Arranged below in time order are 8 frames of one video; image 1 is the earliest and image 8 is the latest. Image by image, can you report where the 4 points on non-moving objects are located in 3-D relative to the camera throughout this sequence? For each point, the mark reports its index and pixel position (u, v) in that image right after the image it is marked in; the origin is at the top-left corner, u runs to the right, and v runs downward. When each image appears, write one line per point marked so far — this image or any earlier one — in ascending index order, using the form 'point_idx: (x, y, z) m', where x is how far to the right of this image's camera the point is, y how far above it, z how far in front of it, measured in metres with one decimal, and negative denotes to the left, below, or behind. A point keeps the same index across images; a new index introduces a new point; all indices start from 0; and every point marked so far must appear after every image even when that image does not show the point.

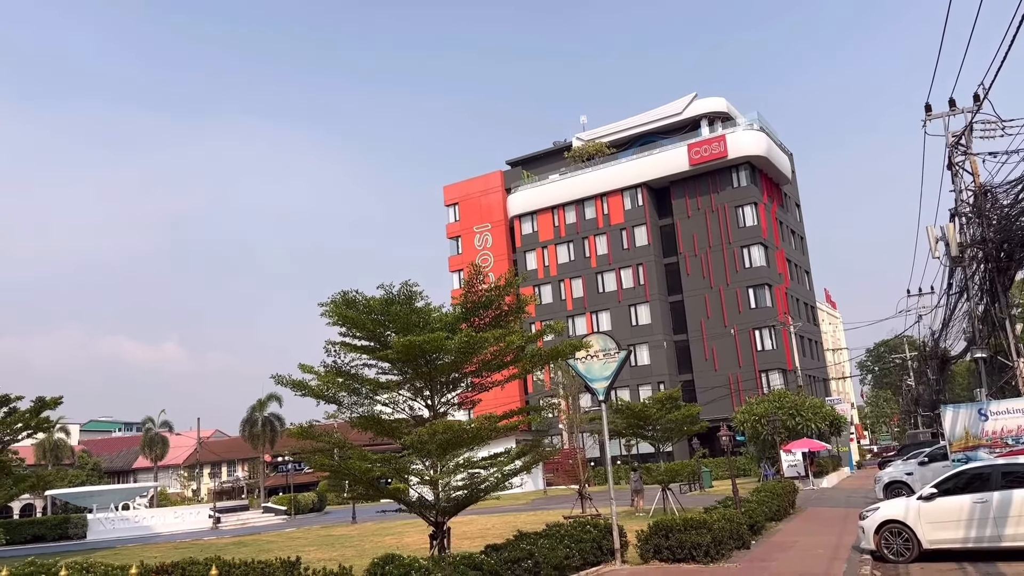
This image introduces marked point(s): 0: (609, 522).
0: (+2.0, -4.7, +14.3) m
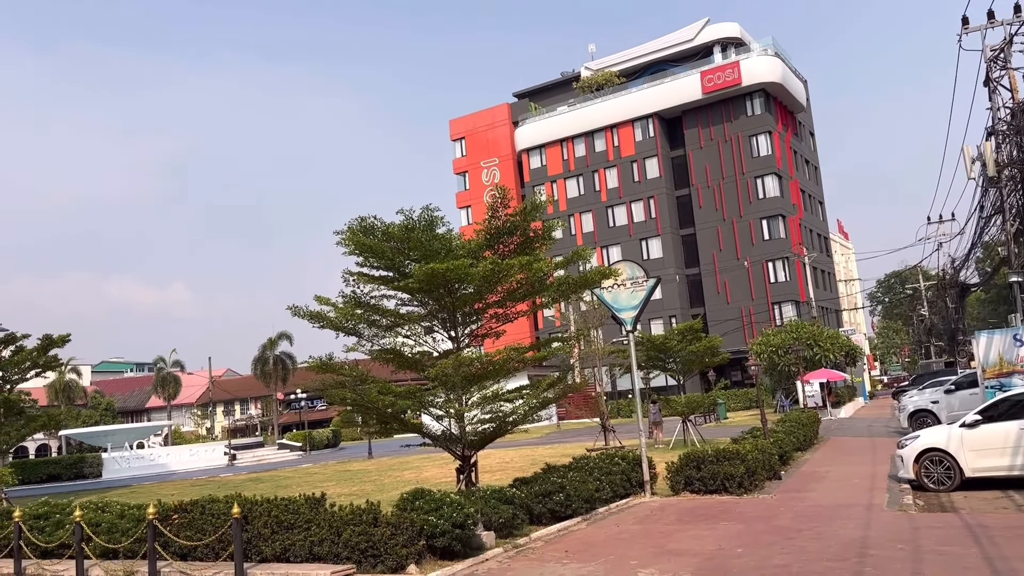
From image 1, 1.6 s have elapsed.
0: (+2.5, -3.2, +13.9) m
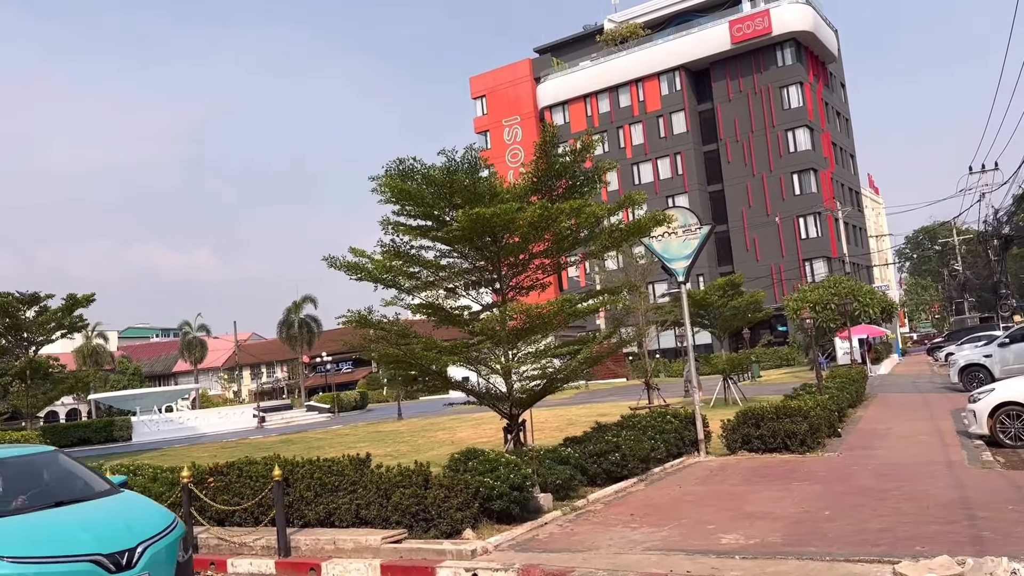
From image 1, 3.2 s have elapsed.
0: (+3.3, -2.3, +13.2) m
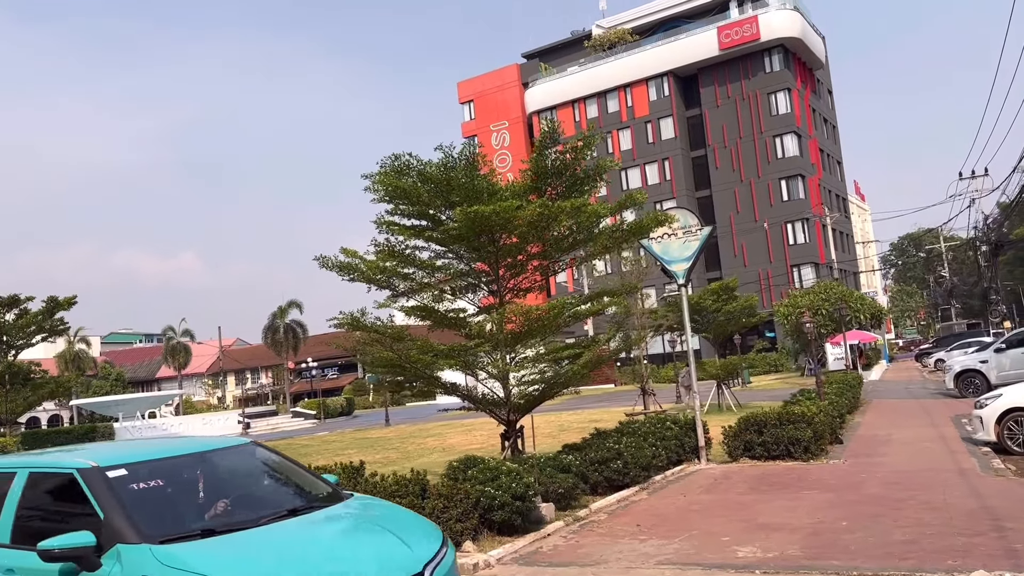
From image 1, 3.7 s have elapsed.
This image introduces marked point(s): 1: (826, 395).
0: (+3.2, -2.3, +12.9) m
1: (+6.9, -2.4, +15.7) m
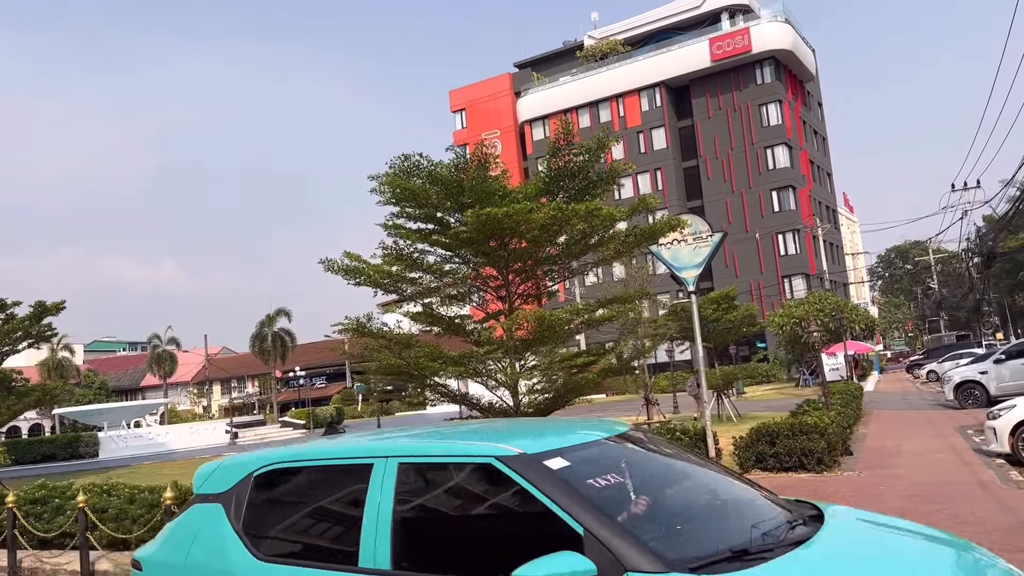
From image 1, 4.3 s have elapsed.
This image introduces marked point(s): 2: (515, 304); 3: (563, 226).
0: (+3.3, -2.5, +12.6) m
1: (+6.9, -2.5, +15.4) m
2: (+0.1, -0.3, +11.0) m
3: (+0.7, +0.9, +10.0) m
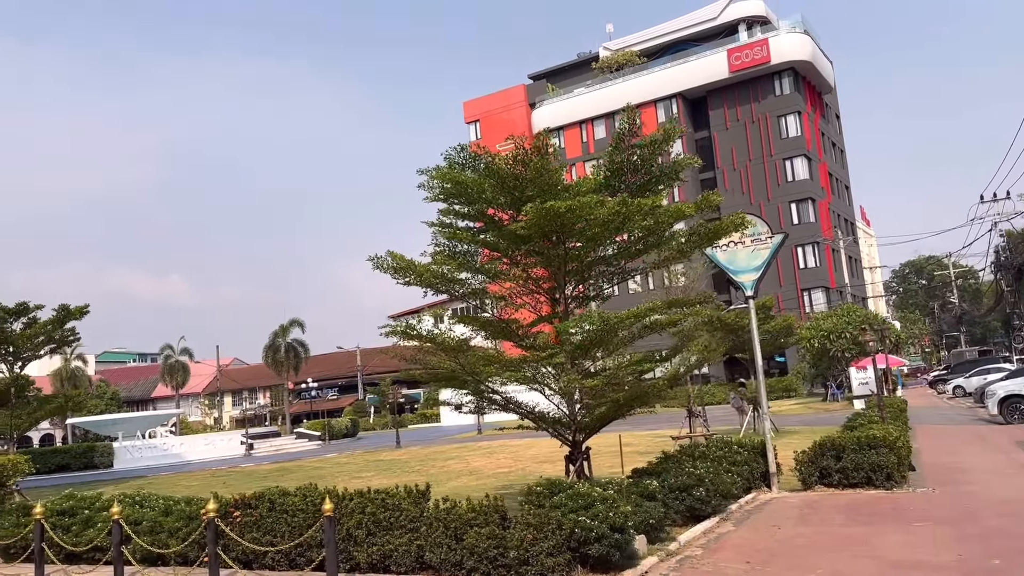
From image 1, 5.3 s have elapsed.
0: (+4.1, -2.5, +11.9) m
1: (+7.7, -2.7, +14.7) m
2: (+0.8, -0.3, +10.4) m
3: (+1.5, +0.8, +9.4) m
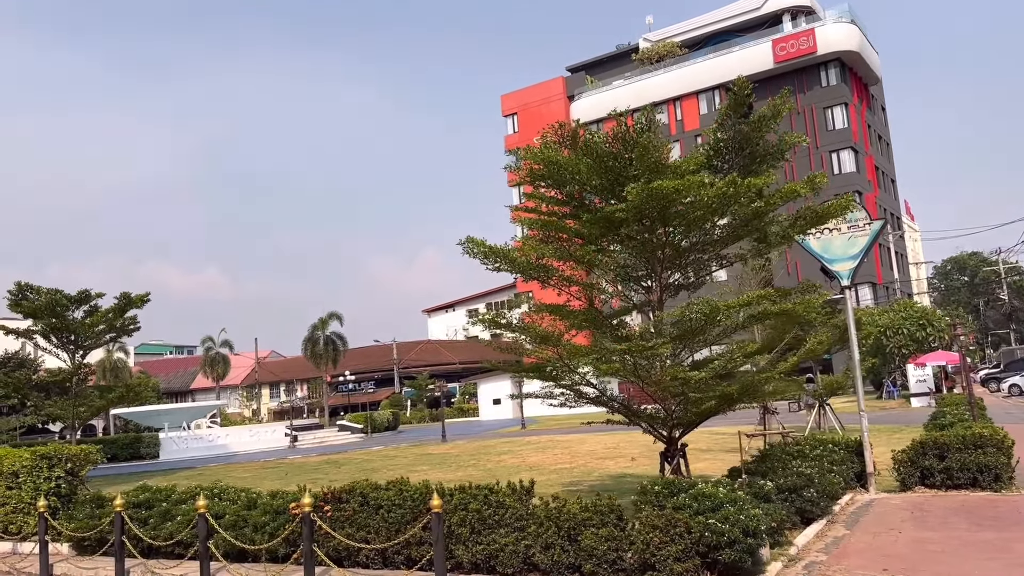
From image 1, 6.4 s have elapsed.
0: (+5.4, -2.4, +11.3) m
1: (+9.1, -2.5, +13.9) m
2: (+2.0, -0.1, +9.9) m
3: (+2.7, +1.0, +8.8) m
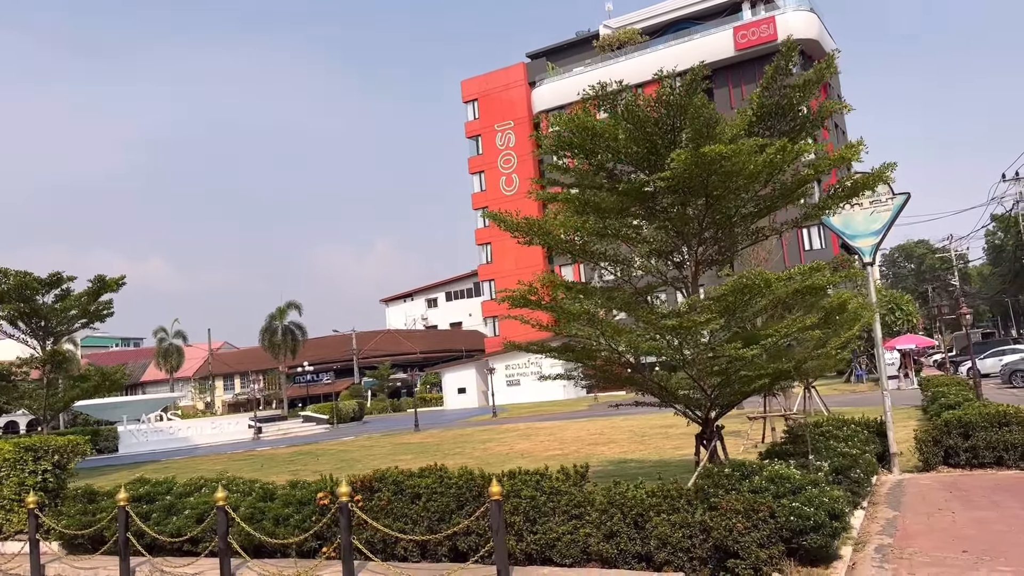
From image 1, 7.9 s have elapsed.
0: (+5.6, -2.0, +11.1) m
1: (+9.1, -2.1, +14.0) m
2: (+2.4, +0.2, +9.5) m
3: (+3.1, +1.3, +8.4) m
